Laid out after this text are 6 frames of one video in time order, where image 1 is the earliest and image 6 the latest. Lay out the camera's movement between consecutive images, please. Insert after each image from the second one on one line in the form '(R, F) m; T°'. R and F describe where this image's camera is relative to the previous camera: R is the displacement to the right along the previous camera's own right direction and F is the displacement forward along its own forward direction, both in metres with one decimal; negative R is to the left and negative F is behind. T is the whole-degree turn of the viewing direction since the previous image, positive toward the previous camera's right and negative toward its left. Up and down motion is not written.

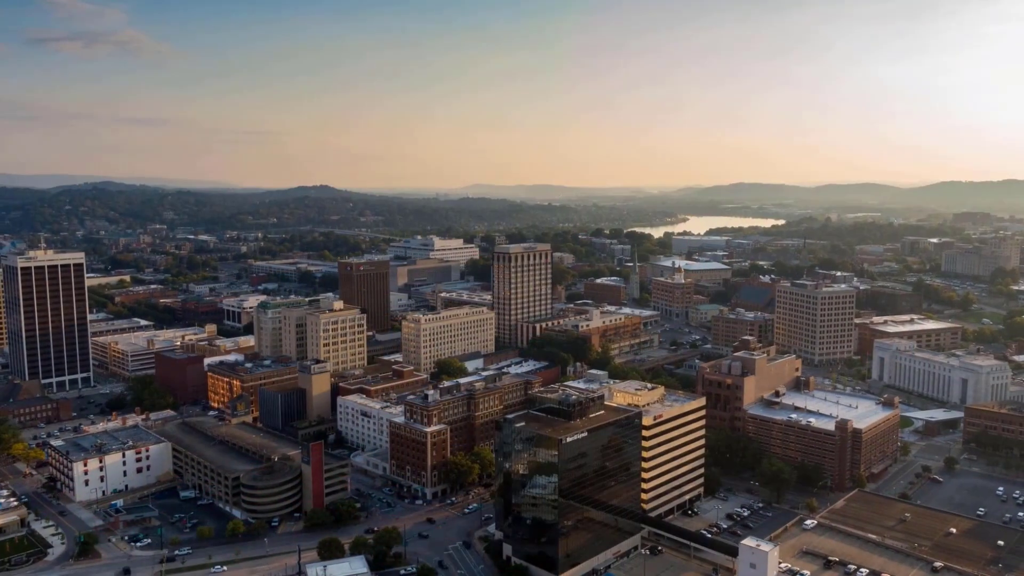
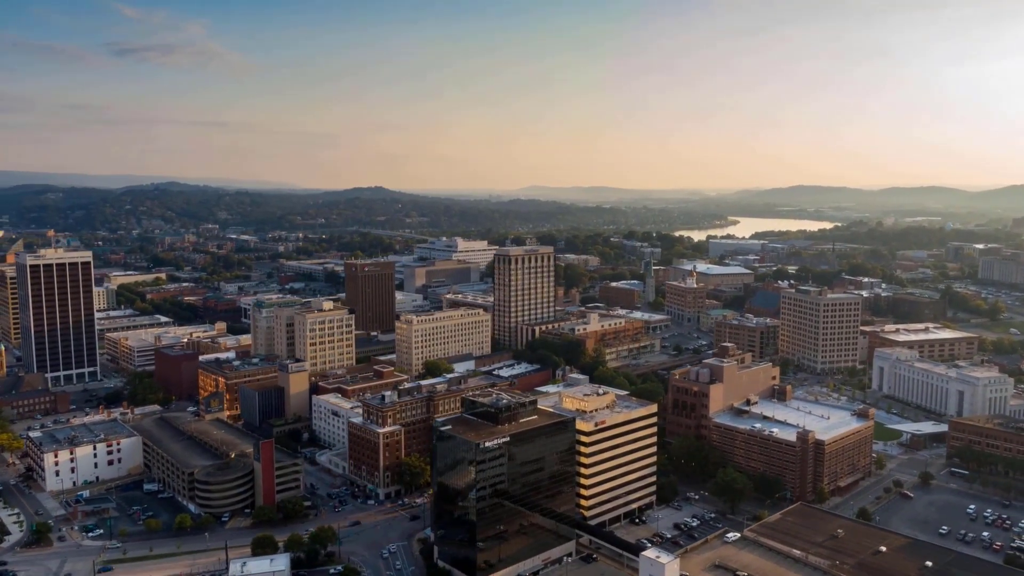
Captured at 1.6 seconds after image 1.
(+5.7, +0.3) m; -4°
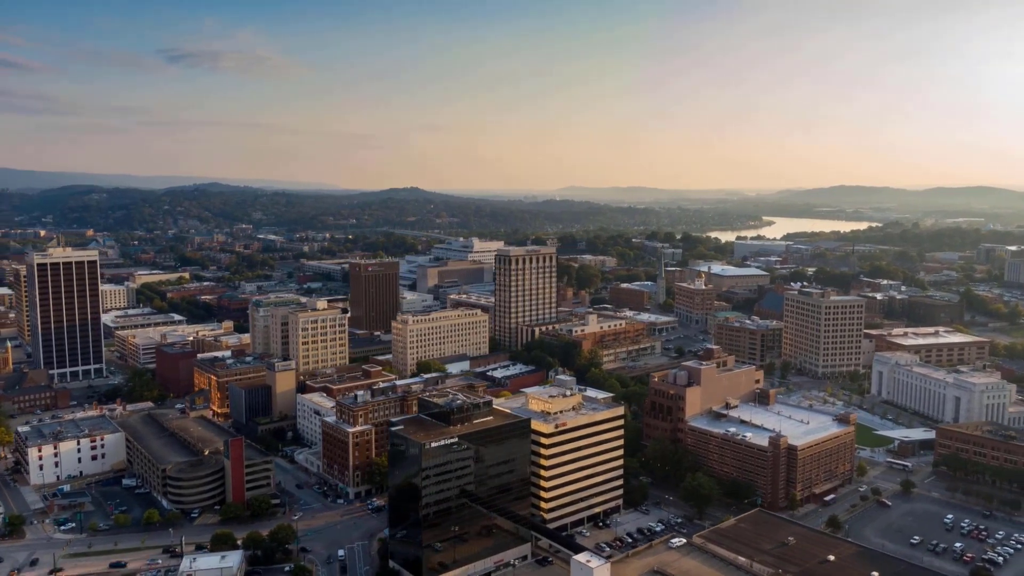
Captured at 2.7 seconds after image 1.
(+3.9, +0.2) m; -3°
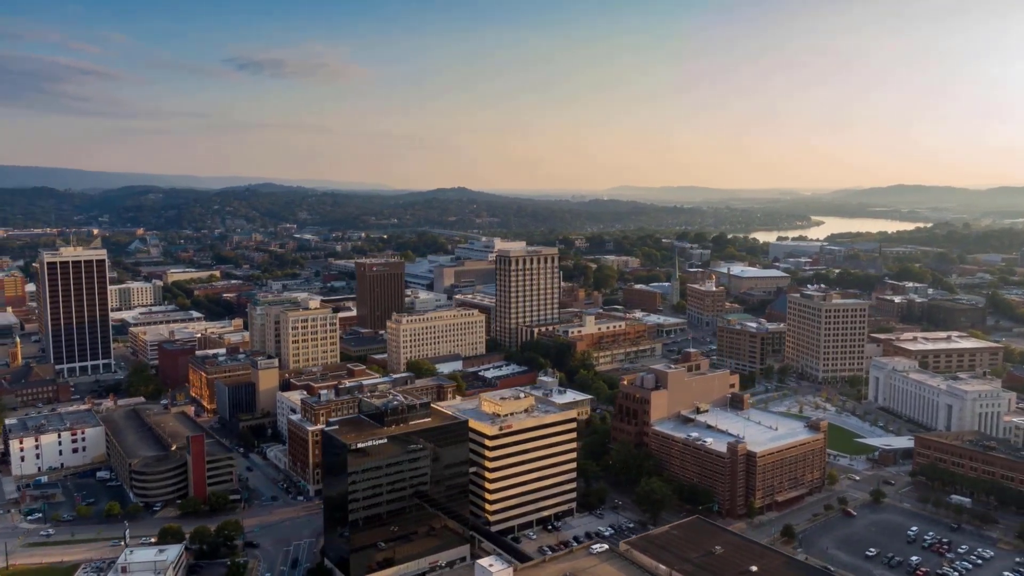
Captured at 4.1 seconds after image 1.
(+5.2, +0.3) m; -4°
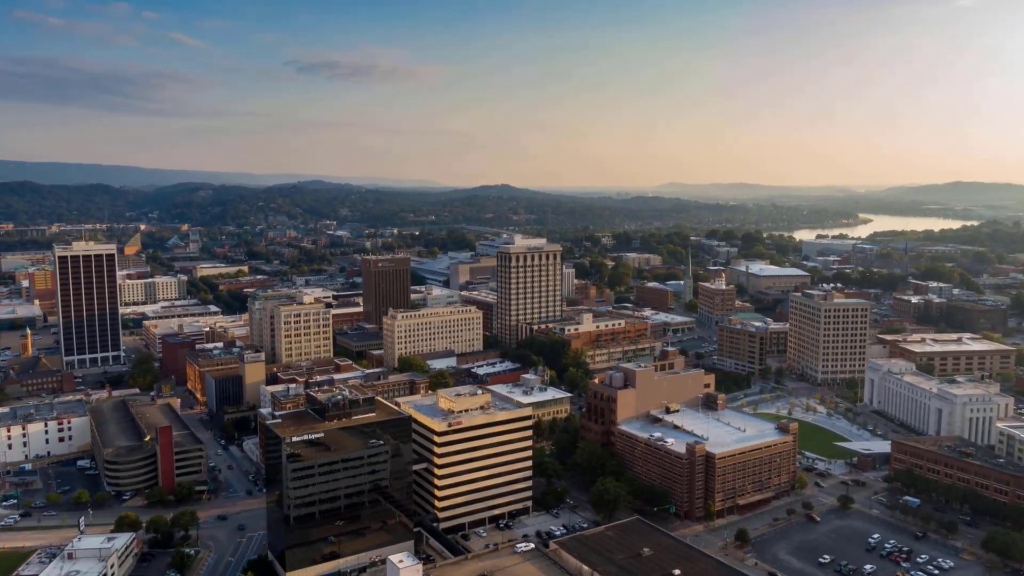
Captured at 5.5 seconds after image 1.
(+4.8, +0.3) m; -3°
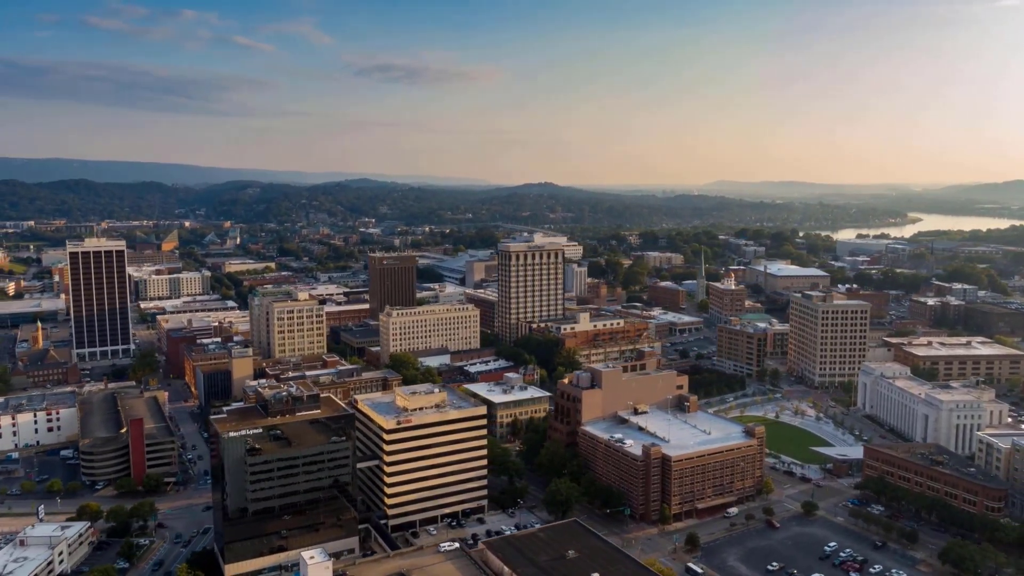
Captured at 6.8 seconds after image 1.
(+4.8, +0.3) m; -3°
